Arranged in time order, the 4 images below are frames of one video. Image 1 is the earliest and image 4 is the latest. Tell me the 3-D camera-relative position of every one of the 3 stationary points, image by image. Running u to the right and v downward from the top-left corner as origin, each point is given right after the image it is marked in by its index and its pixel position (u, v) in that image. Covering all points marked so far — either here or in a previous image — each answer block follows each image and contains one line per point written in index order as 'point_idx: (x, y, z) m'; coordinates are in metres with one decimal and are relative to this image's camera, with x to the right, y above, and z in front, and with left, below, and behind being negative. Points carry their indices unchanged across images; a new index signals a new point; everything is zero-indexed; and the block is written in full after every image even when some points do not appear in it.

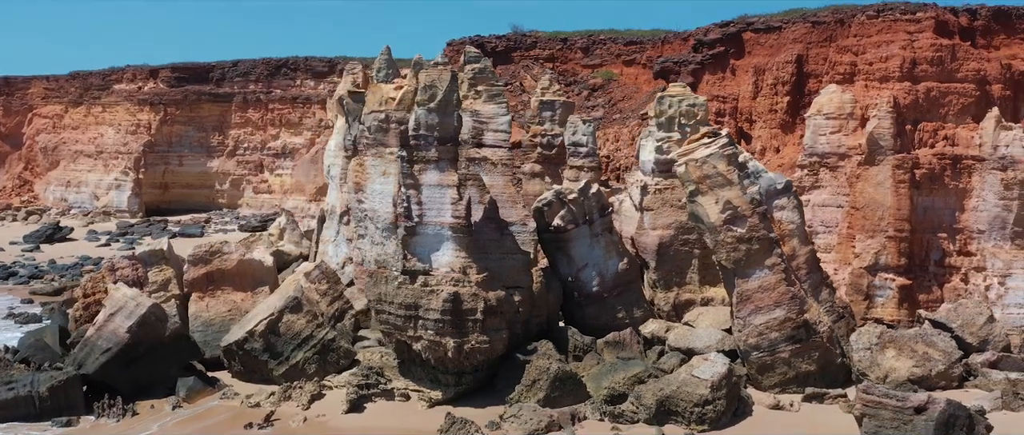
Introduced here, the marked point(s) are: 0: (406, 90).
0: (-1.3, +1.6, +12.4) m
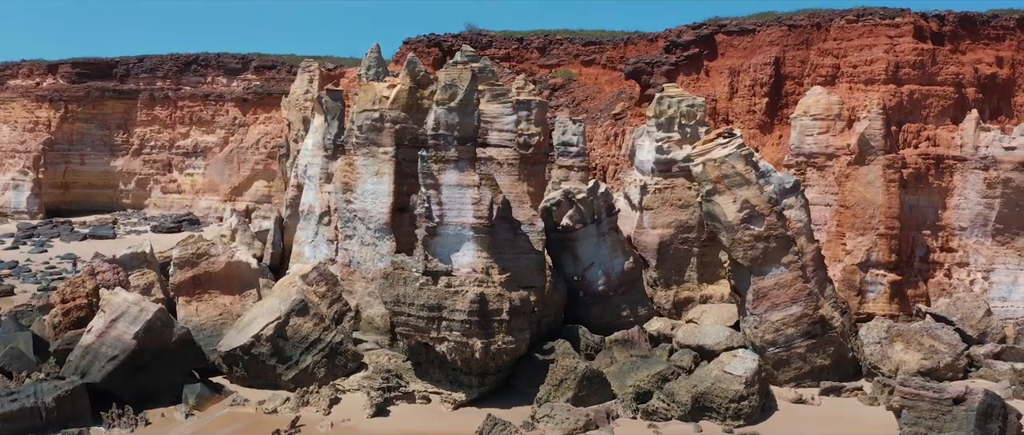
0: (-1.4, +1.6, +12.2) m
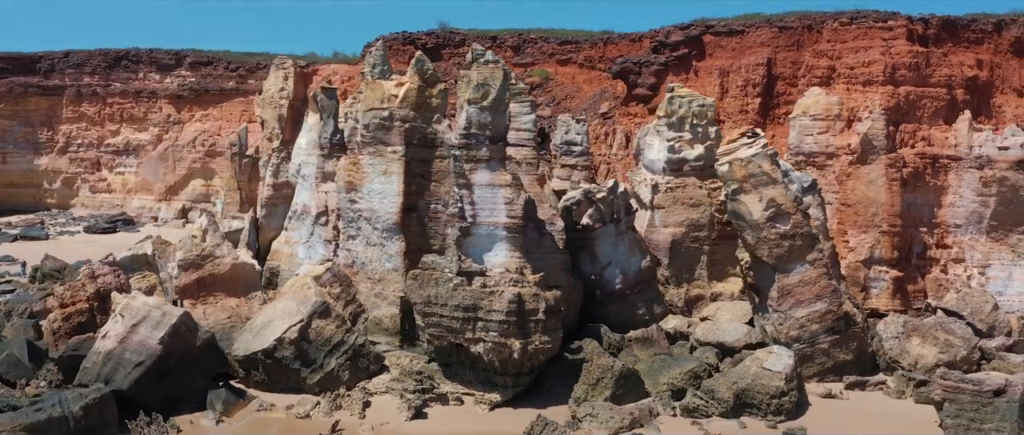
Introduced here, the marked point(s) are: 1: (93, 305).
0: (-1.2, +1.6, +12.0) m
1: (-4.7, -1.0, +11.1) m
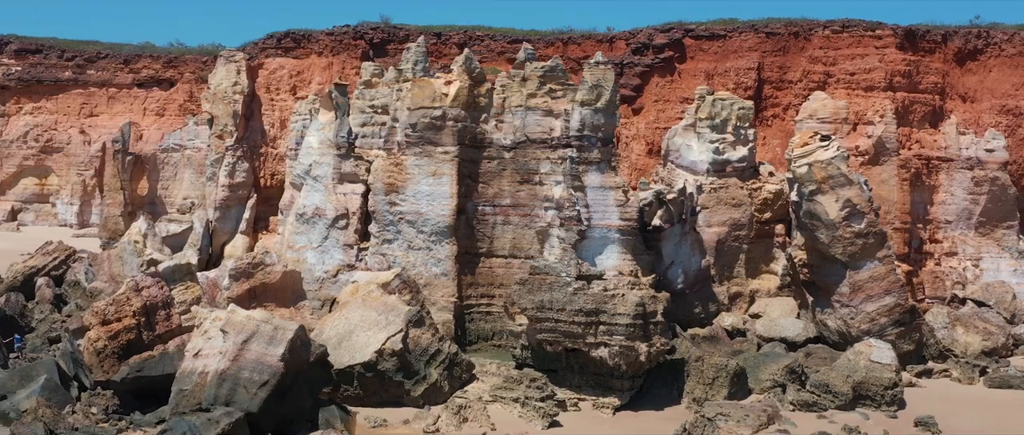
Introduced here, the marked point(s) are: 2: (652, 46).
0: (-0.6, +1.5, +11.6) m
1: (-3.7, -1.0, +10.0) m
2: (+2.2, +2.9, +16.6) m
